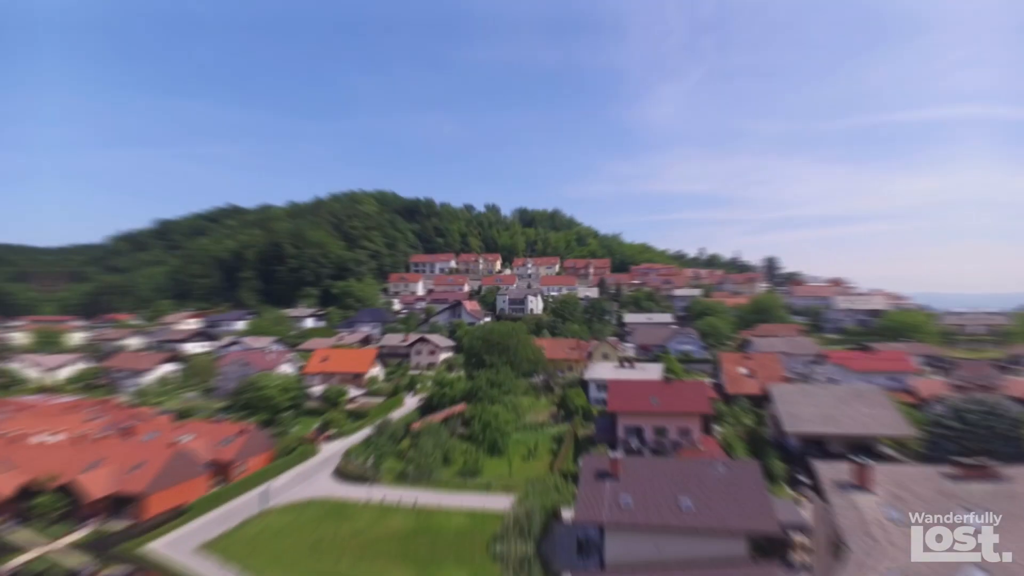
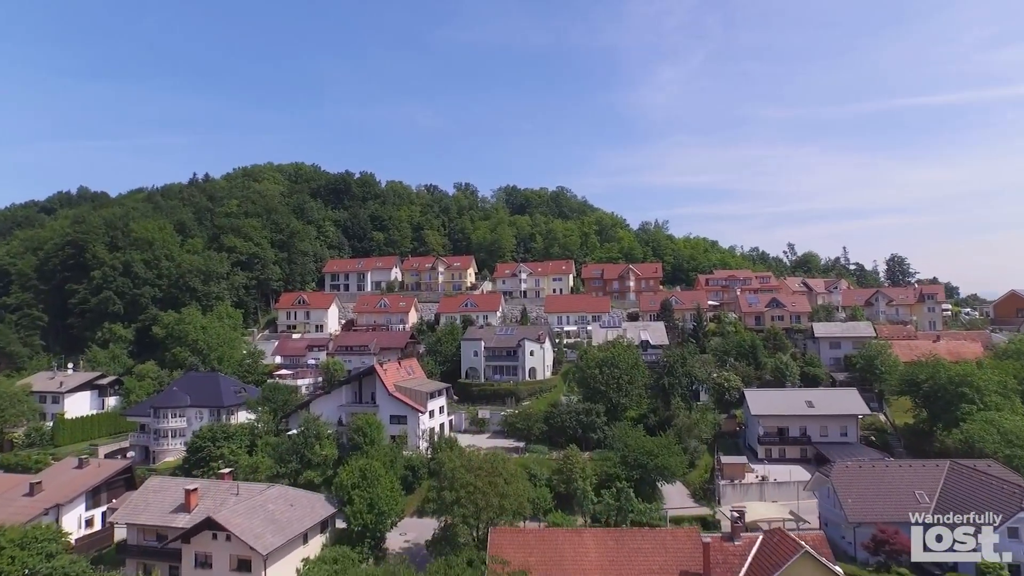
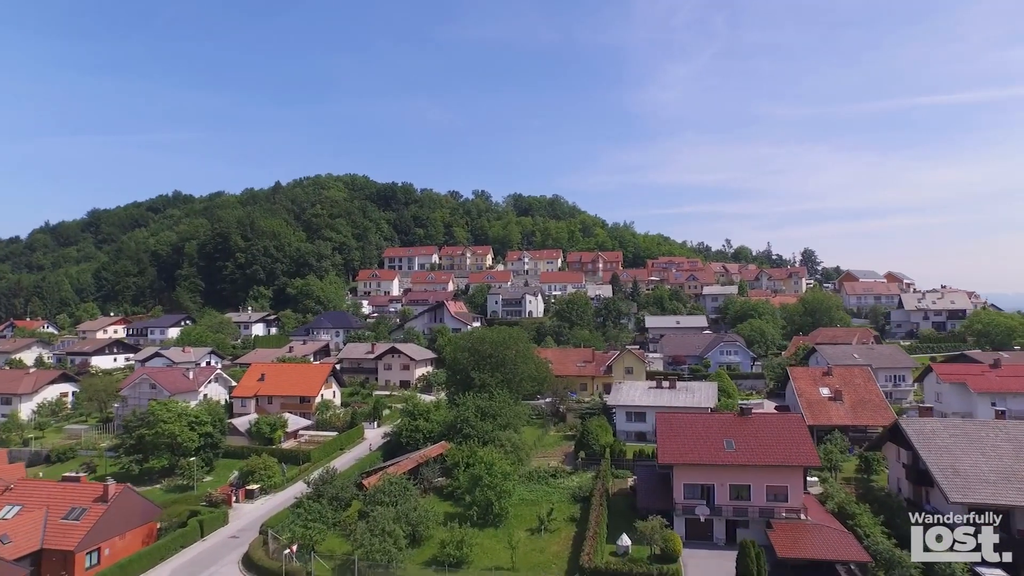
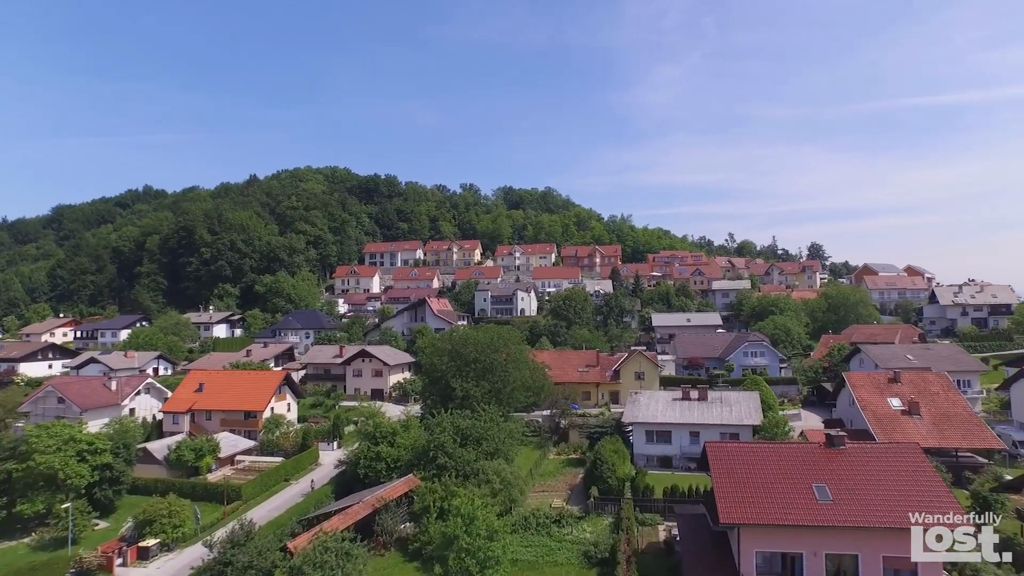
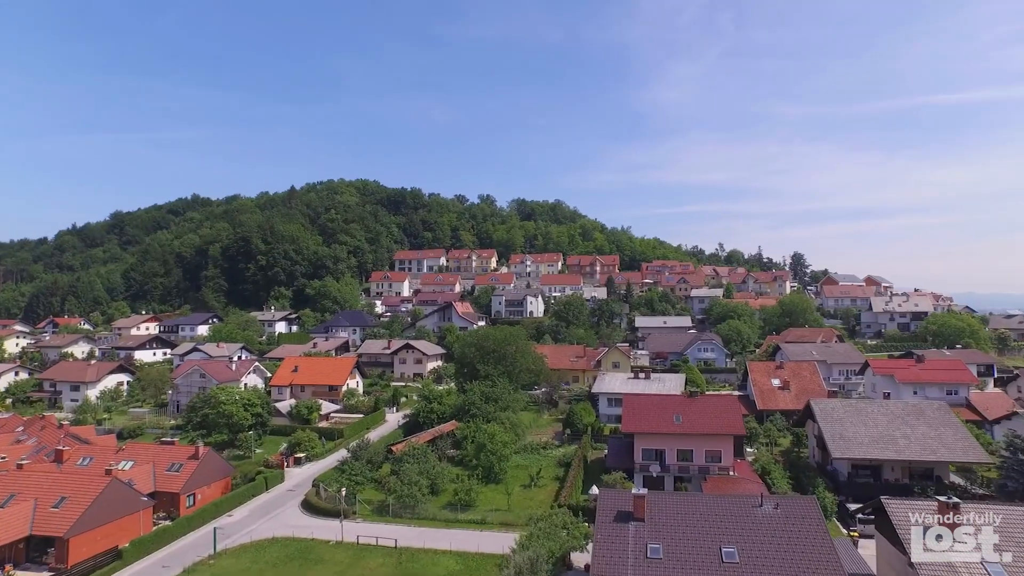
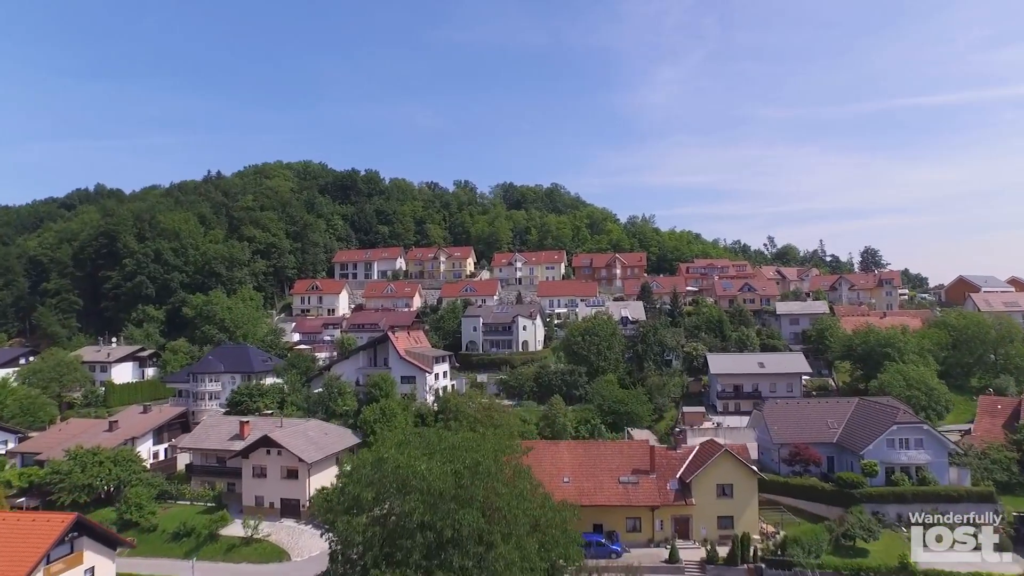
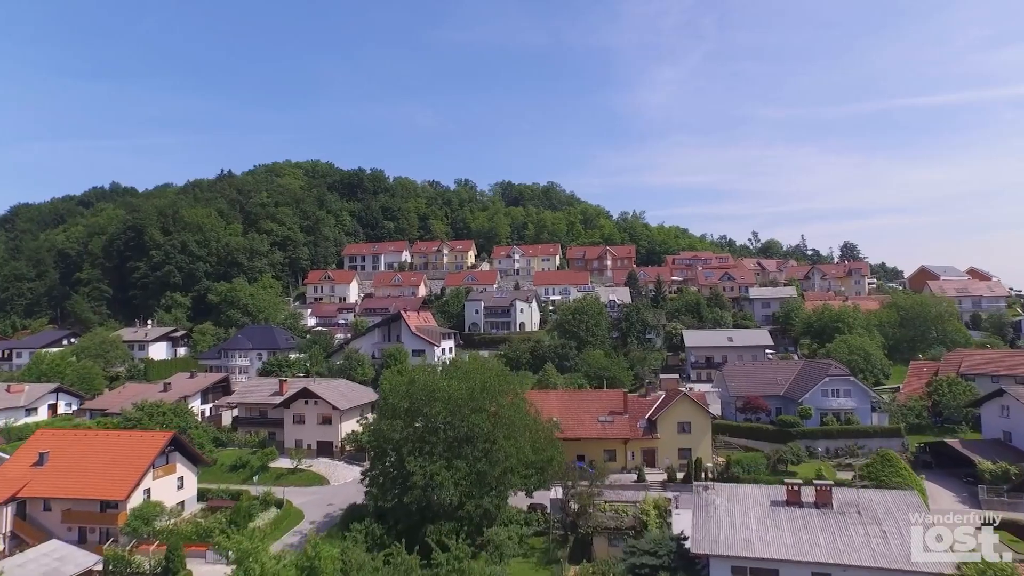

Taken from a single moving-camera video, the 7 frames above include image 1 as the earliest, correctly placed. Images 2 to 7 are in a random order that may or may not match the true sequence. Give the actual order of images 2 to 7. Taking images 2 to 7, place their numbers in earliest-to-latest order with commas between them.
5, 3, 4, 7, 6, 2
